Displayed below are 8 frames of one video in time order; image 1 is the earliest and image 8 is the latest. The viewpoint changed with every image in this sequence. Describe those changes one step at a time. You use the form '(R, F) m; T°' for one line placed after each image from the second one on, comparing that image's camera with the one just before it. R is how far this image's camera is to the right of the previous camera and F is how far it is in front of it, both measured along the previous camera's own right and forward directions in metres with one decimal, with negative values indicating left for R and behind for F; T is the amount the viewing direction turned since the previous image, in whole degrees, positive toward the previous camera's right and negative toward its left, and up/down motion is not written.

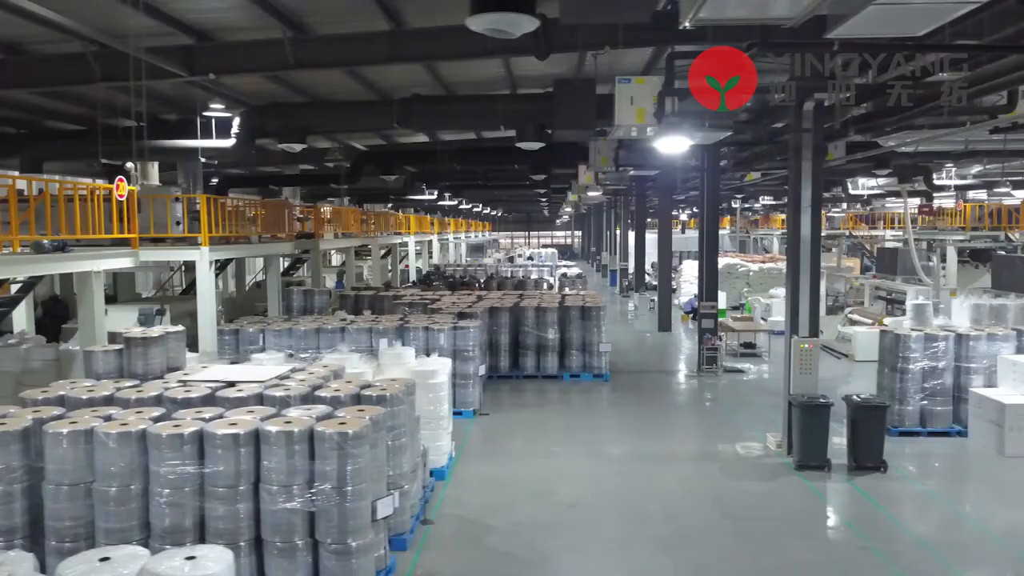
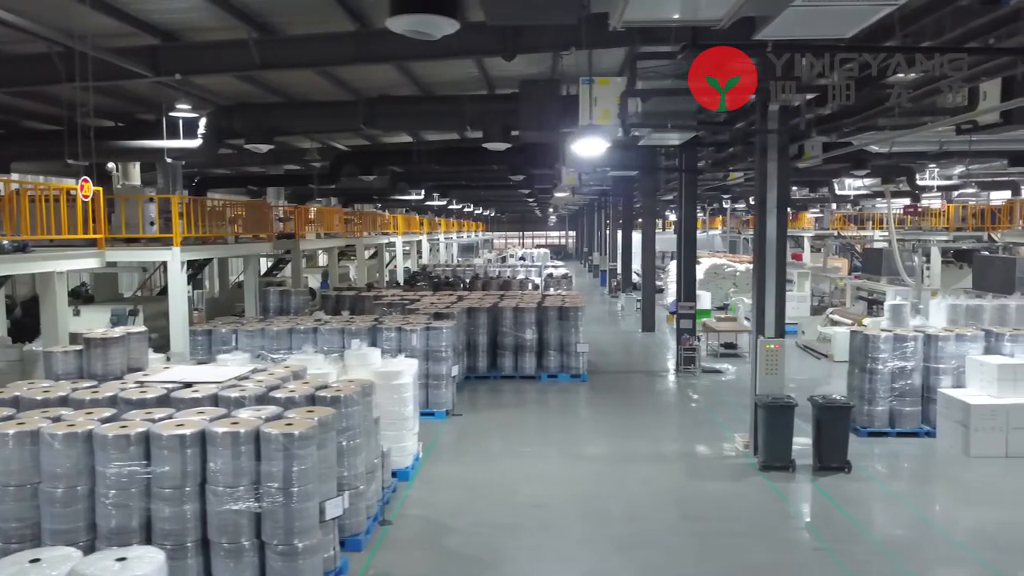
(+0.2, 0.0) m; 0°
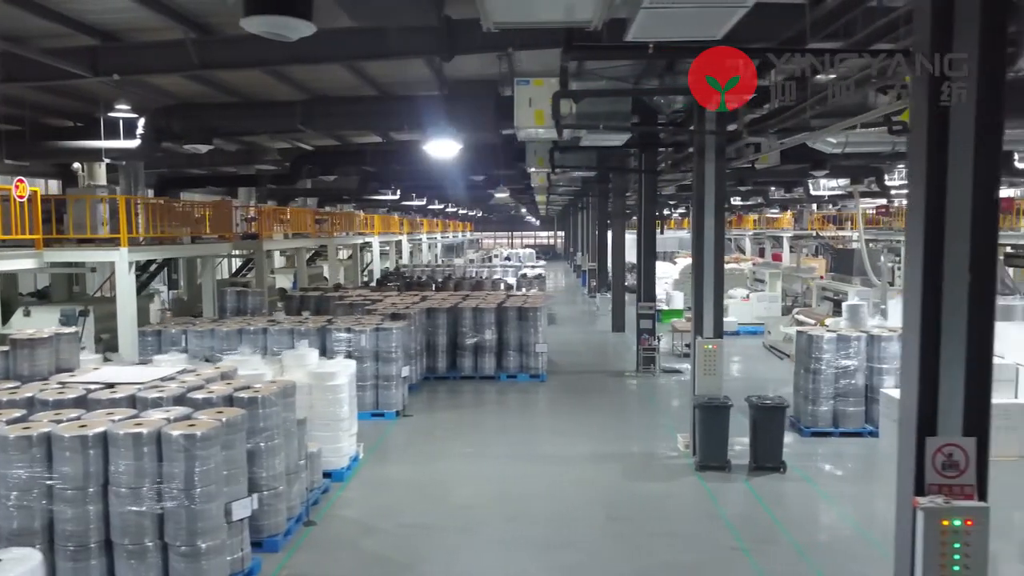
(+0.4, 0.0) m; 0°
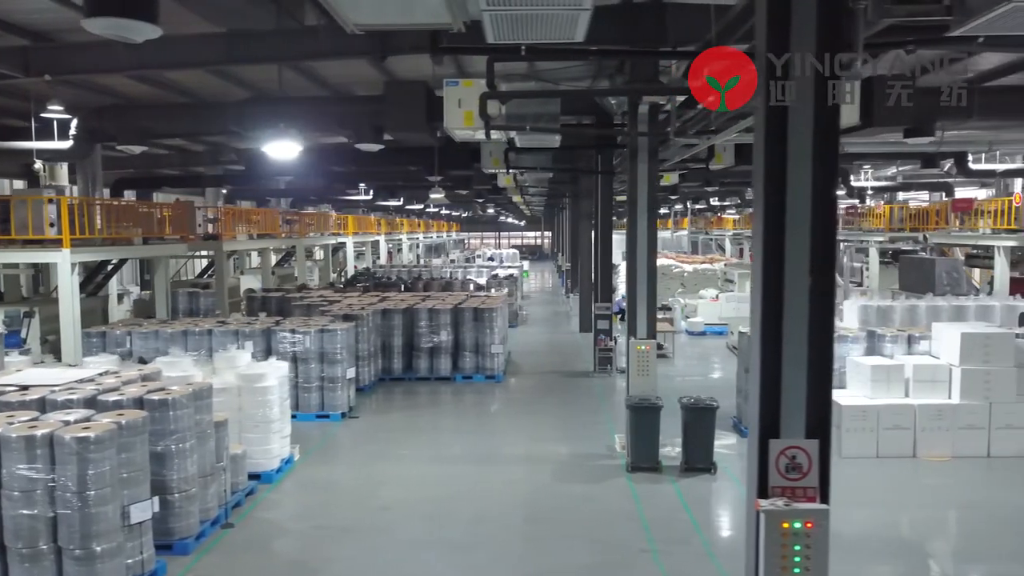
(+0.5, 0.0) m; 0°
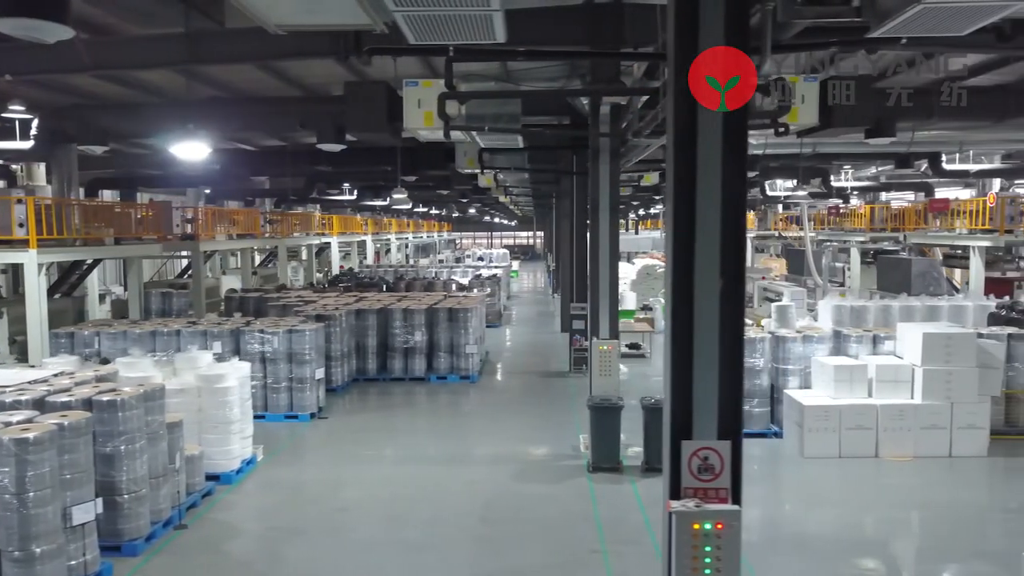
(+0.3, 0.0) m; 0°
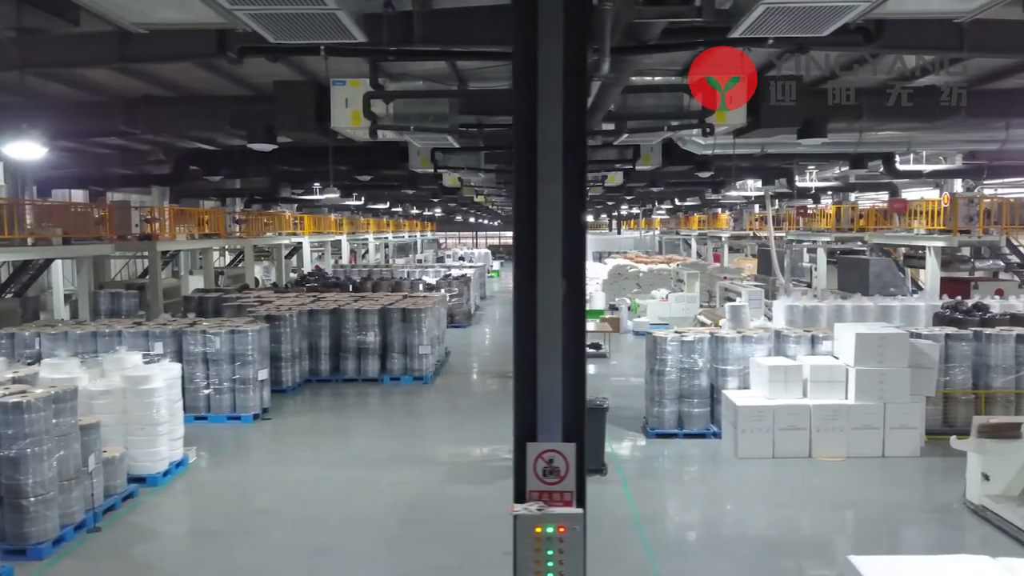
(+0.5, 0.0) m; +1°
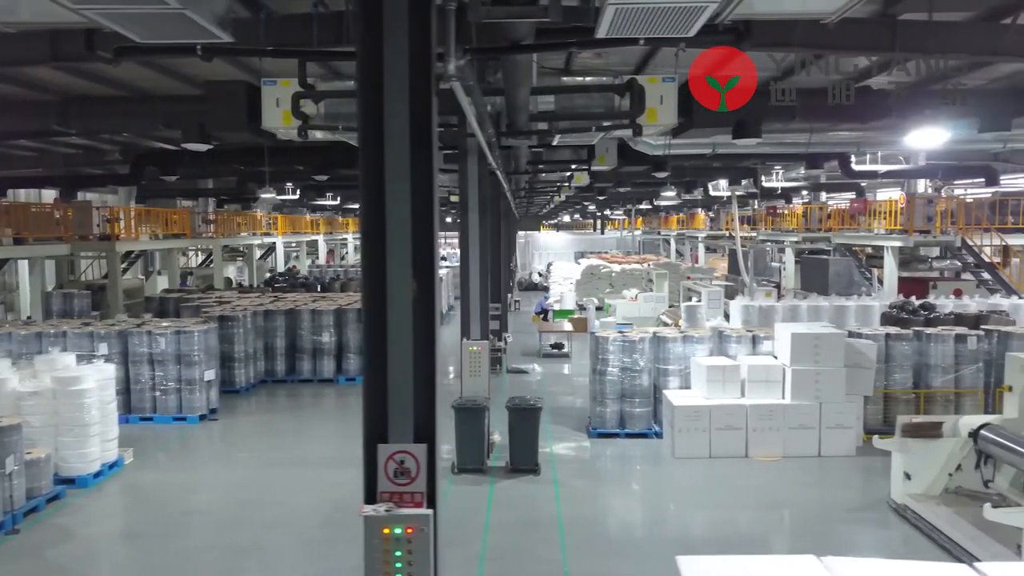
(+0.4, 0.0) m; +1°
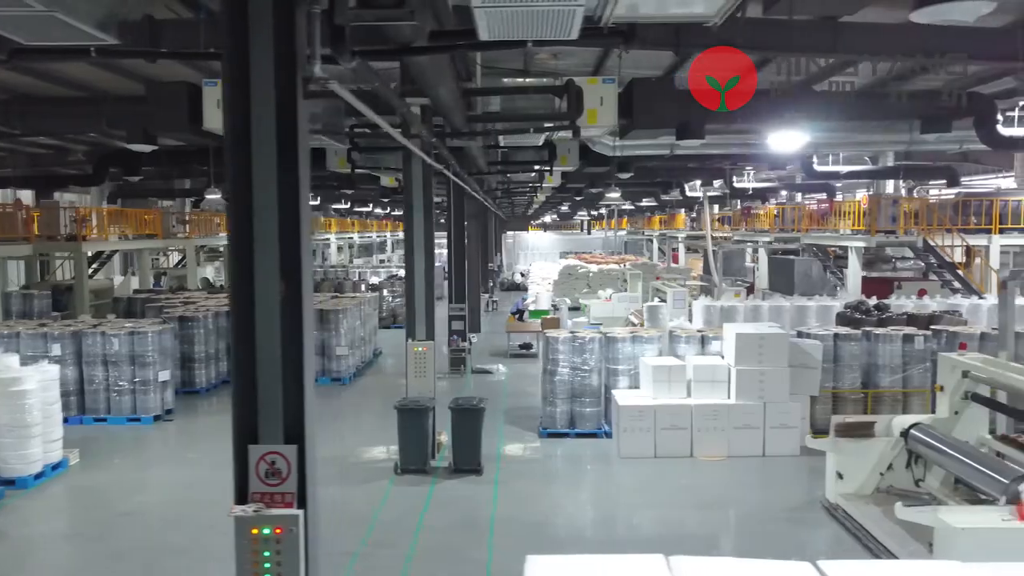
(+0.4, 0.0) m; 0°
